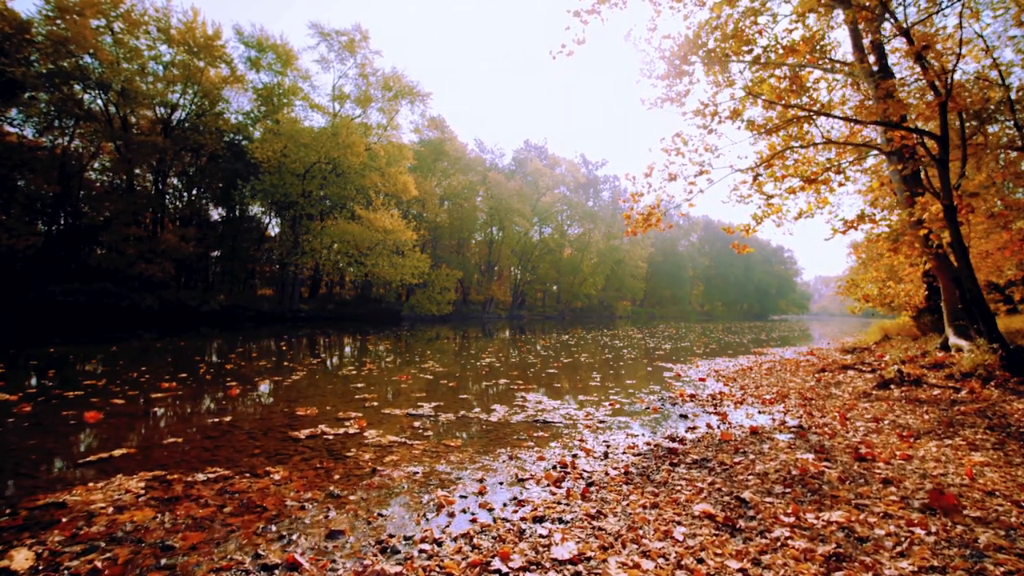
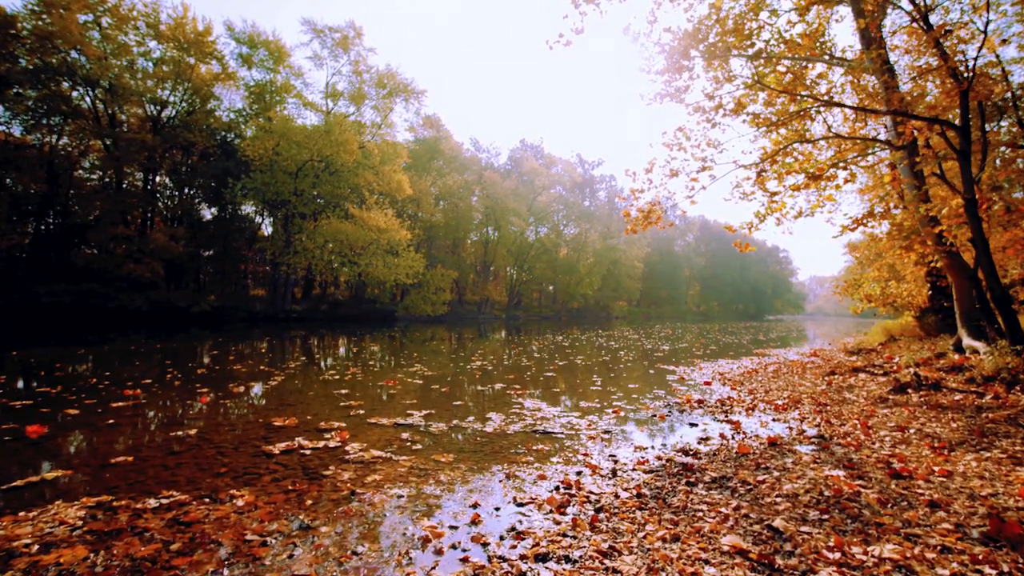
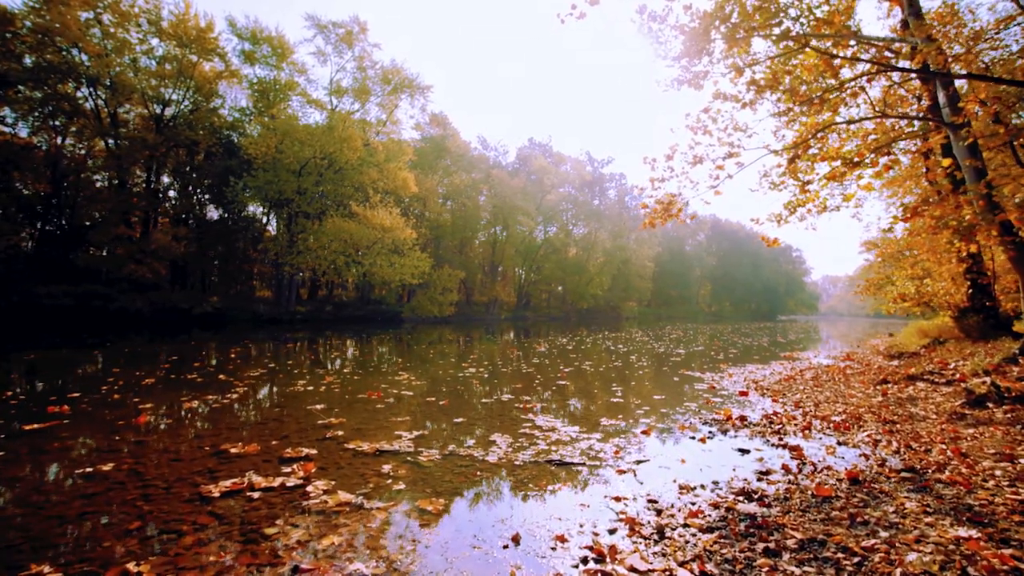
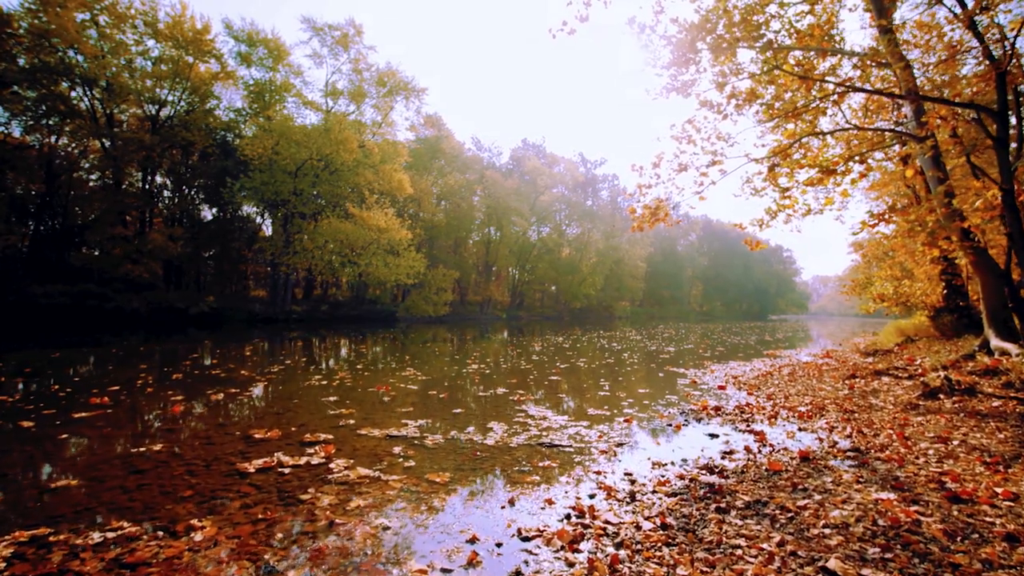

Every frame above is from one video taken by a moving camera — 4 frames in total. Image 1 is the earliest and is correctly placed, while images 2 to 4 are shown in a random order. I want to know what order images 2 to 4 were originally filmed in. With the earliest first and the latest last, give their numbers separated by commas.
2, 4, 3
